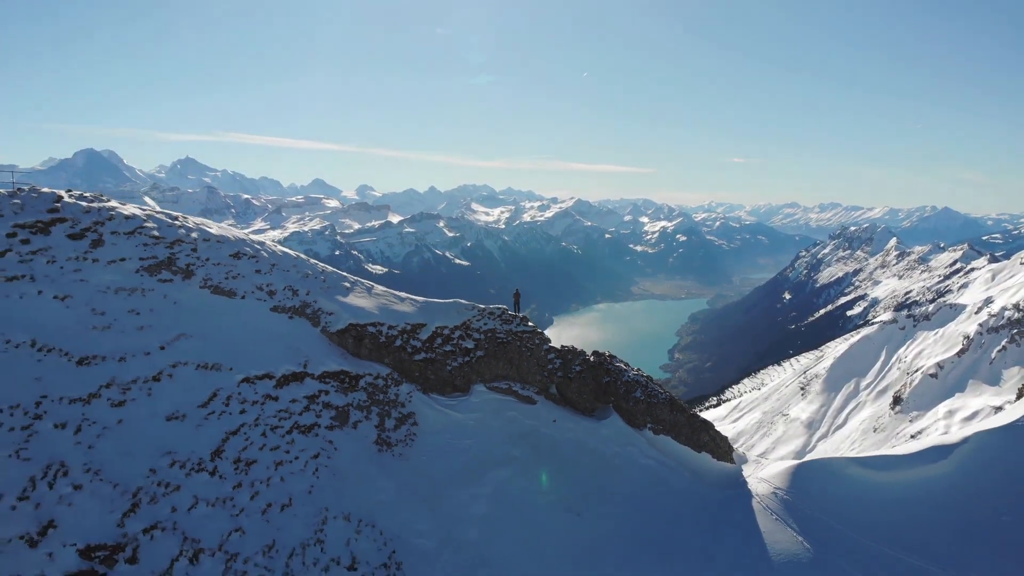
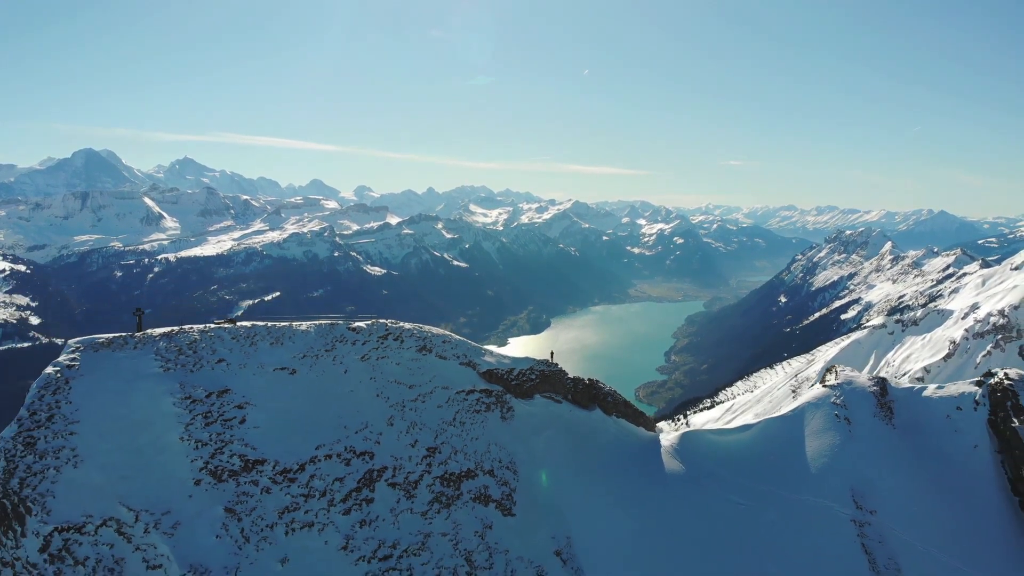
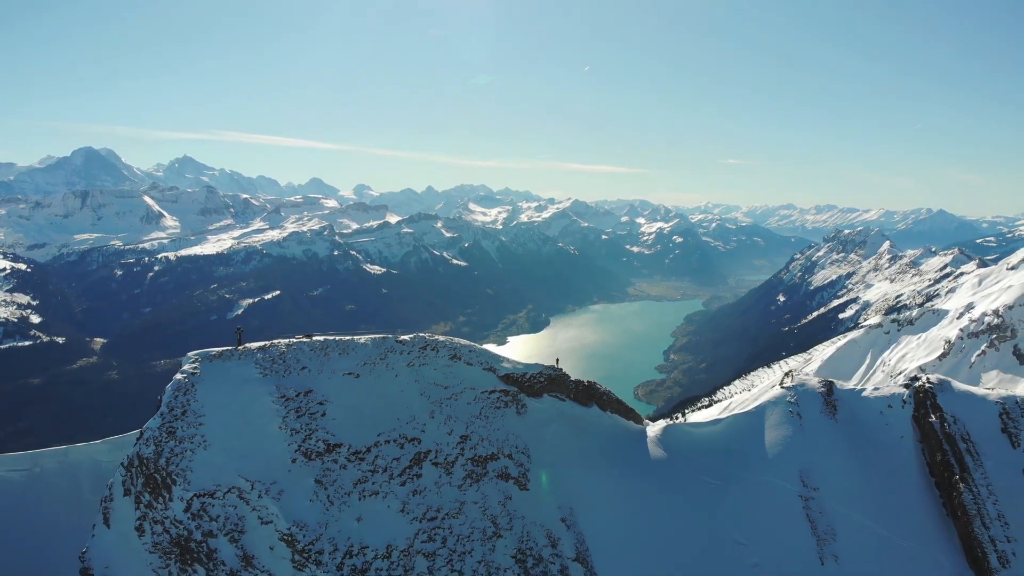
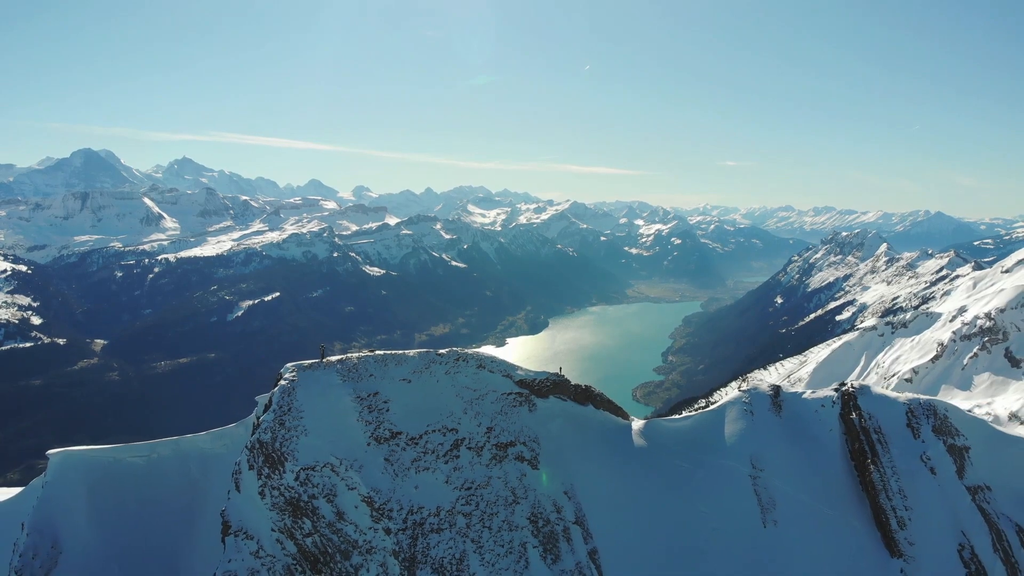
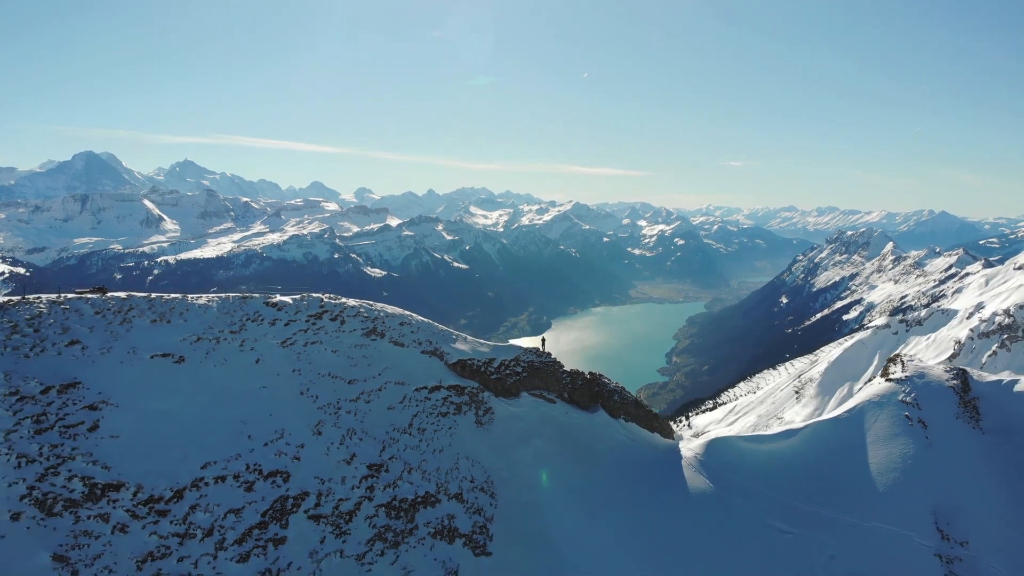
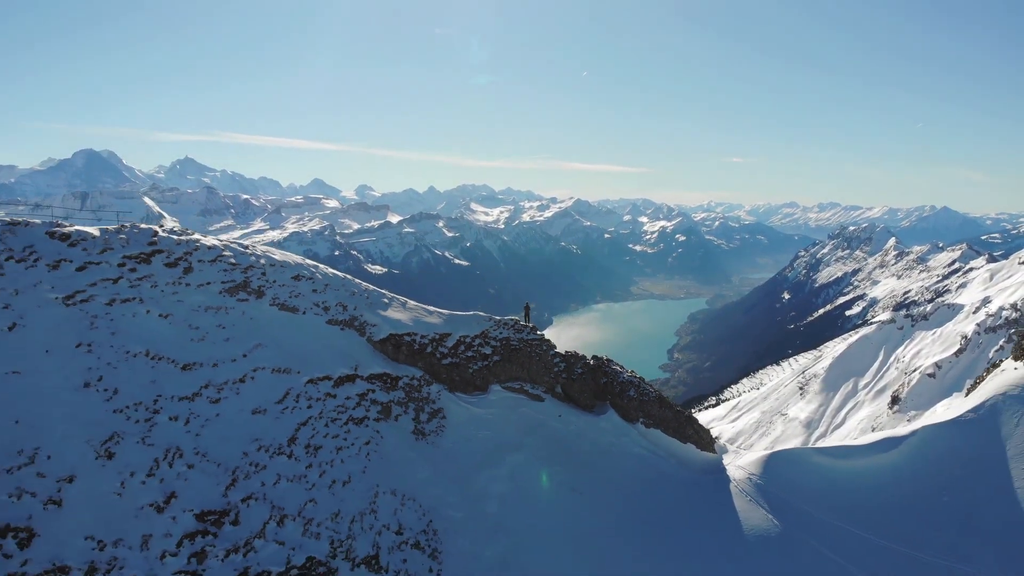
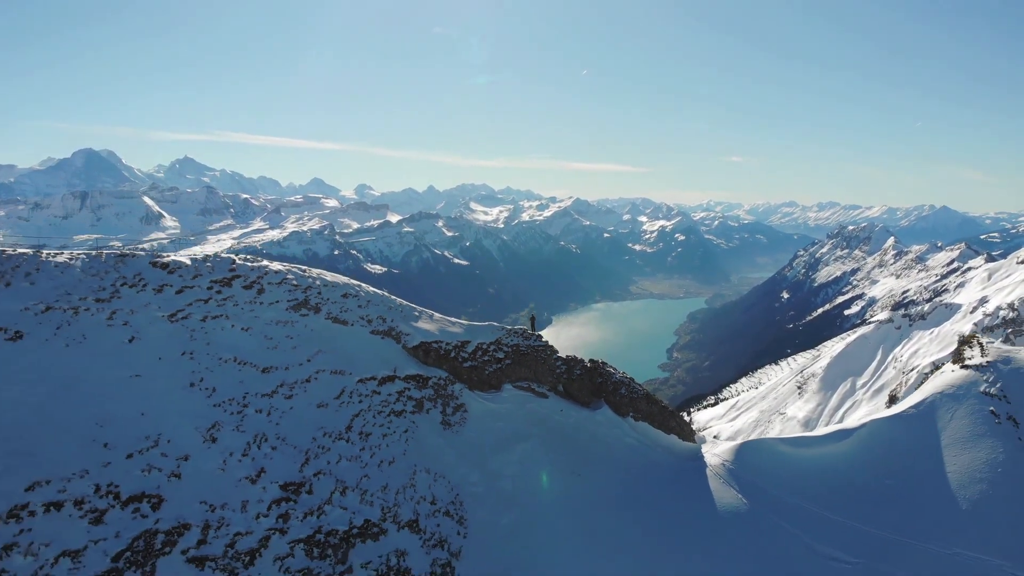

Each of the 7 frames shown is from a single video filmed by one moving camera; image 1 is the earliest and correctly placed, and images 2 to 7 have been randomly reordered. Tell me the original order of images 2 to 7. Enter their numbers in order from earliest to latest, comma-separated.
6, 7, 5, 2, 3, 4
